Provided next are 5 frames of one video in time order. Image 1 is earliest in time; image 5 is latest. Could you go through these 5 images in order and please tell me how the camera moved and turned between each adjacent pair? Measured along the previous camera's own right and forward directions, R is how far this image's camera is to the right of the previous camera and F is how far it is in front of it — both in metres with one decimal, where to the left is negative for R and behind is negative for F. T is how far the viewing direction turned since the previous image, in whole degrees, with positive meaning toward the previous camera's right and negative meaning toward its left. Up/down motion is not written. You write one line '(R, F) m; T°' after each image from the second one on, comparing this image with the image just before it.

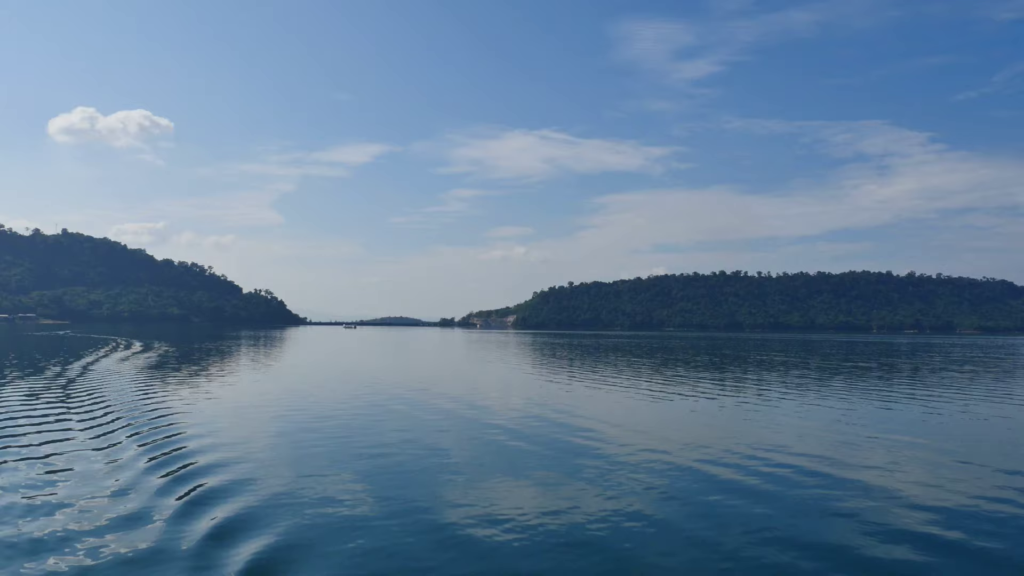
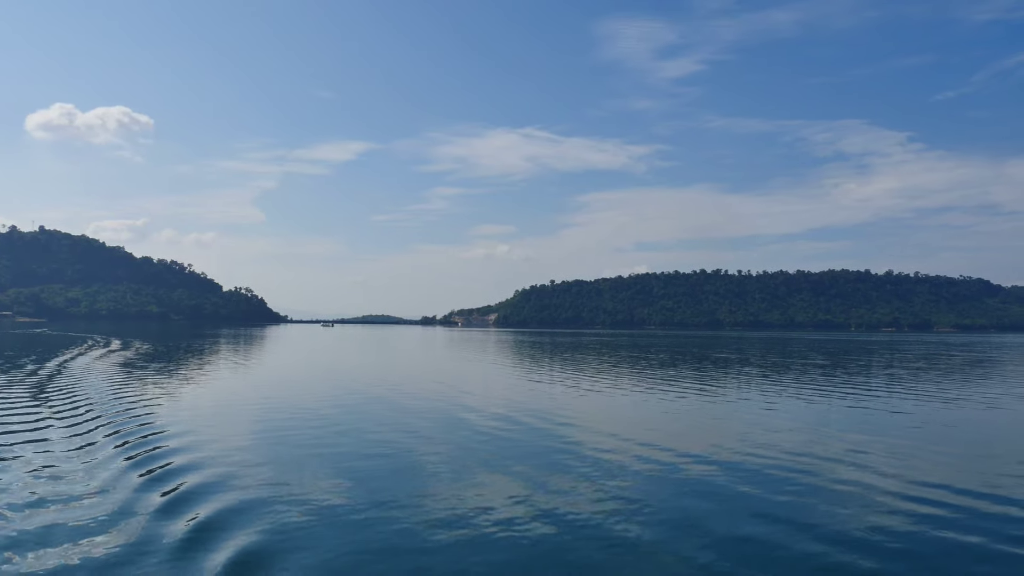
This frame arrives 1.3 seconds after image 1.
(+0.3, -0.6) m; +1°
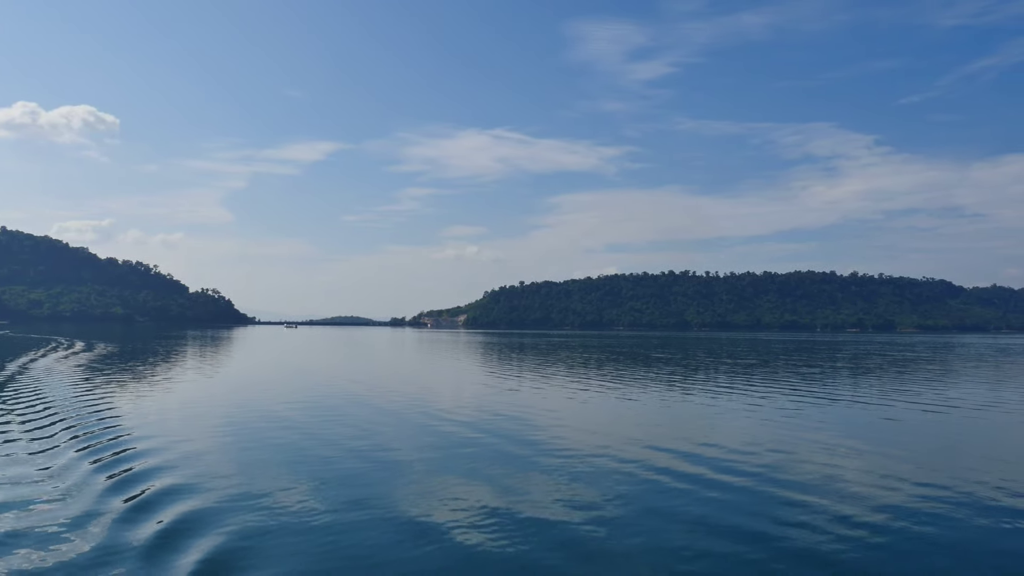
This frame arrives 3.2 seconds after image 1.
(+0.4, -1.1) m; +2°
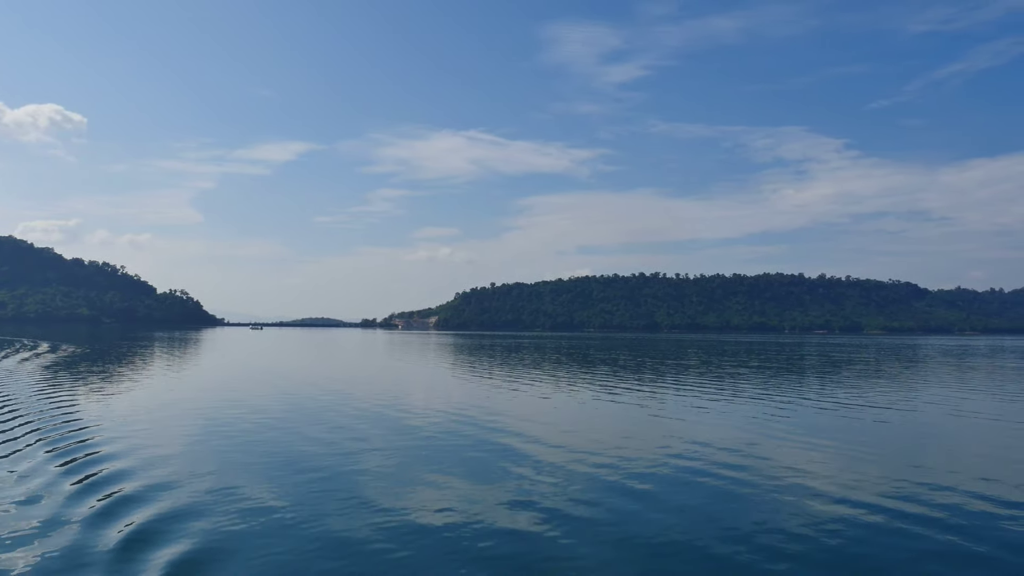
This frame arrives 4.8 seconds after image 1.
(+0.4, -1.1) m; +2°
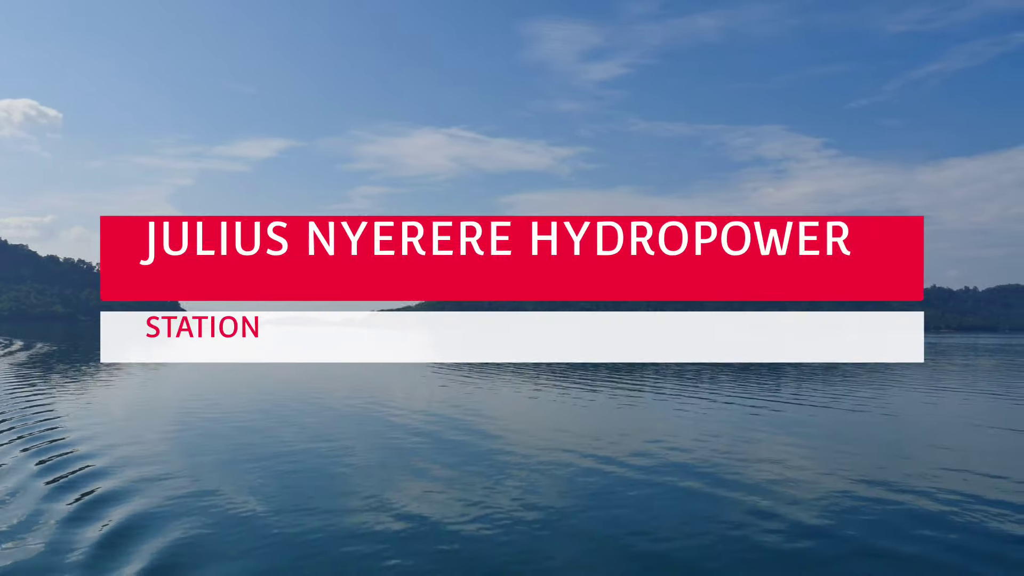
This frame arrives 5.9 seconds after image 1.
(+0.3, -0.8) m; +2°
